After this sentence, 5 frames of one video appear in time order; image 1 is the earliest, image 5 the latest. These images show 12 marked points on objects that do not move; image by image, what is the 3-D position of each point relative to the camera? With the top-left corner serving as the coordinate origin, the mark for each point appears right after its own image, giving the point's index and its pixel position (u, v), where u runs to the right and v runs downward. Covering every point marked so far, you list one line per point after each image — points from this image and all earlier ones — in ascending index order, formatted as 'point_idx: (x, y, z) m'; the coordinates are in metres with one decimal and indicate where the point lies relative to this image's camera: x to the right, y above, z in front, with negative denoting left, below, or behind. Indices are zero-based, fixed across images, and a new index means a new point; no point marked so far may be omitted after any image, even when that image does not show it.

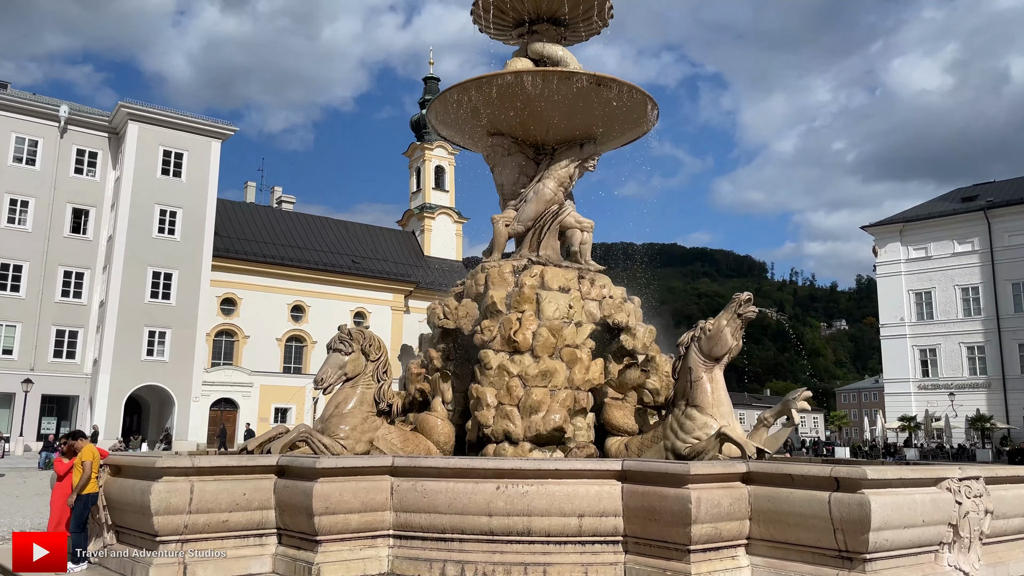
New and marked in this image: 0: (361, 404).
0: (-1.6, -1.2, +8.2) m
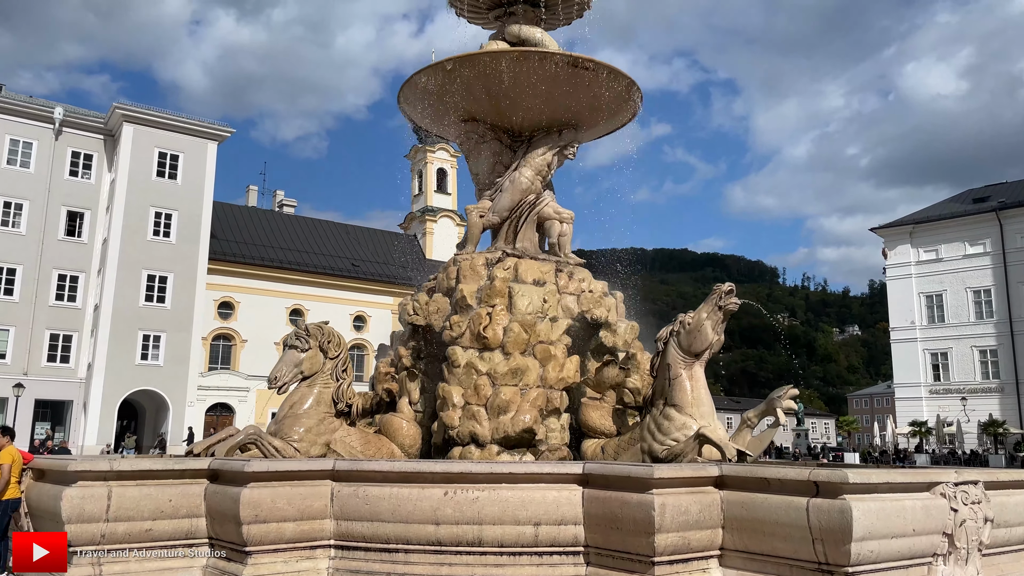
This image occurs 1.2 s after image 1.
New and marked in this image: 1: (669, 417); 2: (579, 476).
0: (-1.9, -1.2, +7.7) m
1: (+1.5, -1.2, +7.3) m
2: (+0.5, -1.4, +5.6) m
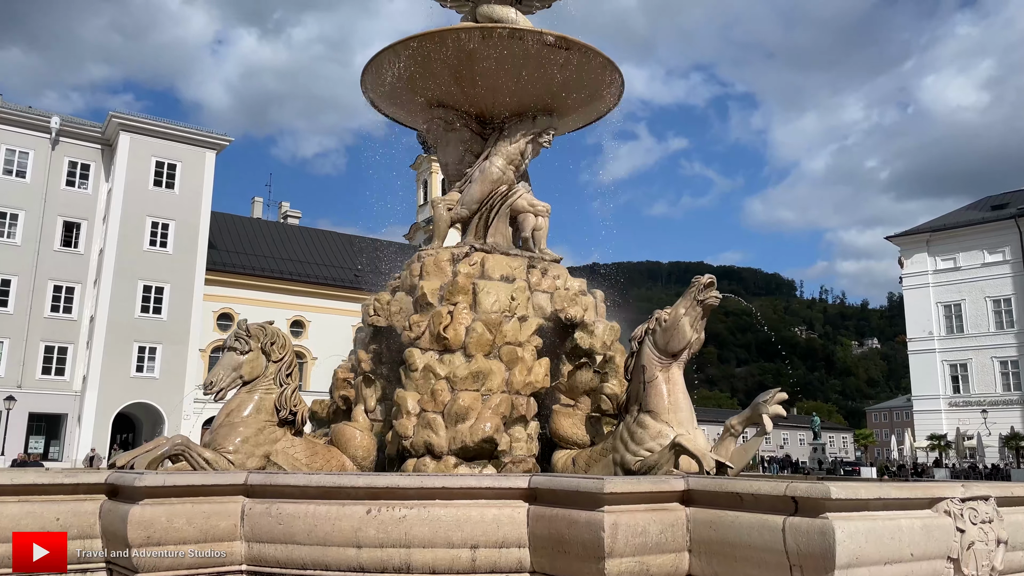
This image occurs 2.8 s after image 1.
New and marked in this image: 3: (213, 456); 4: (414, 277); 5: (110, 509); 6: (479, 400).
0: (-2.3, -1.1, +7.0) m
1: (+1.1, -1.1, +6.5) m
2: (+0.1, -1.3, +4.8) m
3: (-2.5, -1.4, +6.5) m
4: (-1.0, +0.1, +8.3) m
5: (-2.6, -1.4, +4.9) m
6: (-0.3, -1.0, +7.1) m
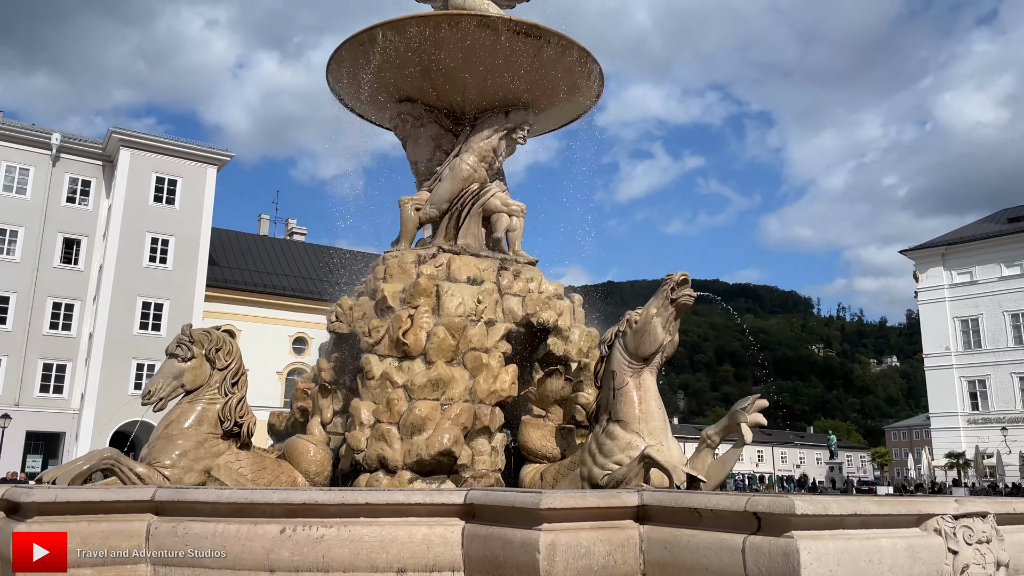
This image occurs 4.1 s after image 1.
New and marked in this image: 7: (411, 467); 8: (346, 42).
0: (-2.6, -1.1, +6.5) m
1: (+0.8, -1.1, +5.9) m
2: (-0.3, -1.2, +4.3) m
3: (-2.9, -1.4, +6.0) m
4: (-1.4, +0.1, +7.8) m
5: (-2.9, -1.4, +4.4) m
6: (-0.6, -1.0, +6.6) m
7: (-0.8, -1.5, +6.3) m
8: (-1.7, +2.6, +8.1) m
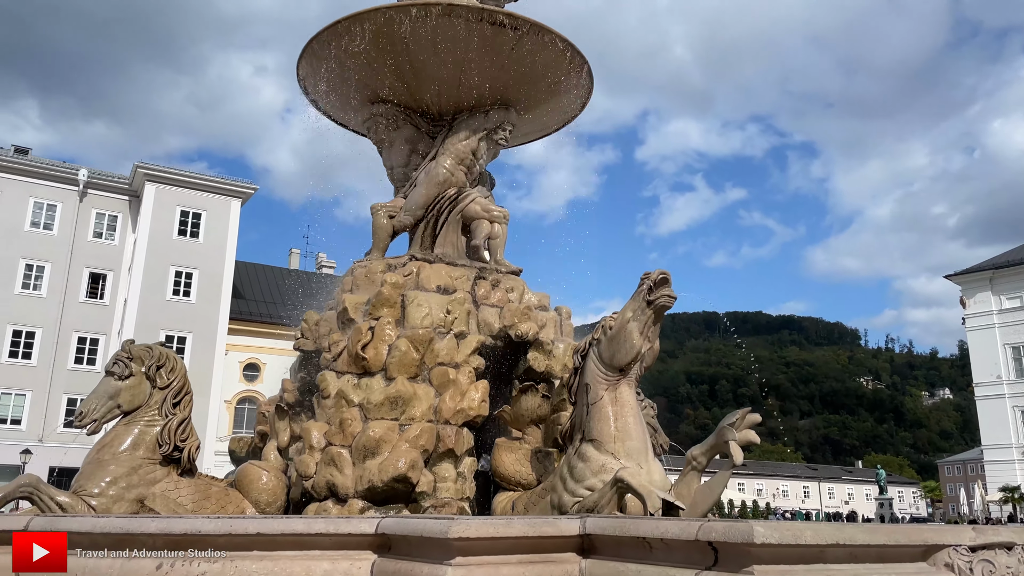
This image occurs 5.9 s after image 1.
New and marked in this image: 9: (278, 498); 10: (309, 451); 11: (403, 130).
0: (-2.9, -1.2, +5.9) m
1: (+0.5, -1.1, +5.2) m
2: (-0.6, -1.2, +3.6) m
3: (-3.1, -1.5, +5.4) m
4: (-1.6, 0.0, +7.2) m
5: (-3.3, -1.4, +3.8) m
6: (-0.9, -1.1, +5.9) m
7: (-1.1, -1.5, +5.7) m
8: (-2.0, +2.4, +7.6) m
9: (-1.9, -1.7, +6.3) m
10: (-1.5, -1.2, +5.9) m
11: (-1.1, +1.6, +8.2) m
